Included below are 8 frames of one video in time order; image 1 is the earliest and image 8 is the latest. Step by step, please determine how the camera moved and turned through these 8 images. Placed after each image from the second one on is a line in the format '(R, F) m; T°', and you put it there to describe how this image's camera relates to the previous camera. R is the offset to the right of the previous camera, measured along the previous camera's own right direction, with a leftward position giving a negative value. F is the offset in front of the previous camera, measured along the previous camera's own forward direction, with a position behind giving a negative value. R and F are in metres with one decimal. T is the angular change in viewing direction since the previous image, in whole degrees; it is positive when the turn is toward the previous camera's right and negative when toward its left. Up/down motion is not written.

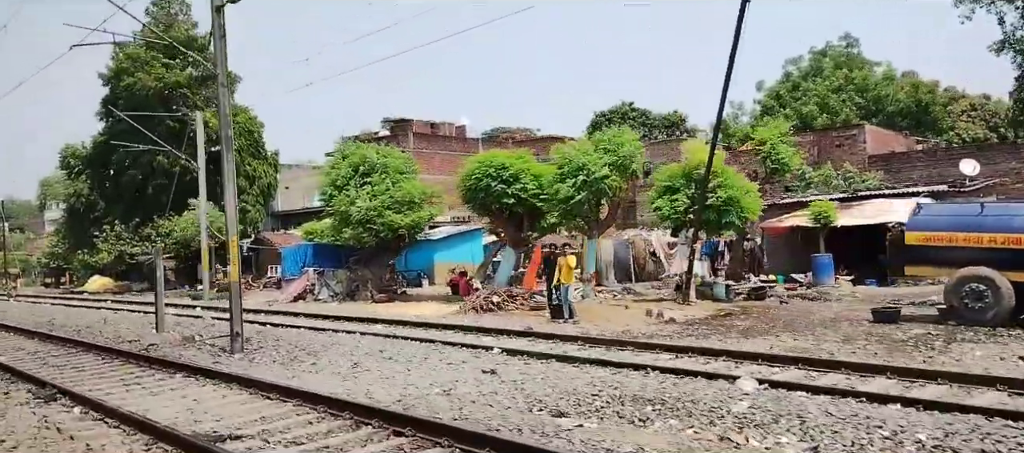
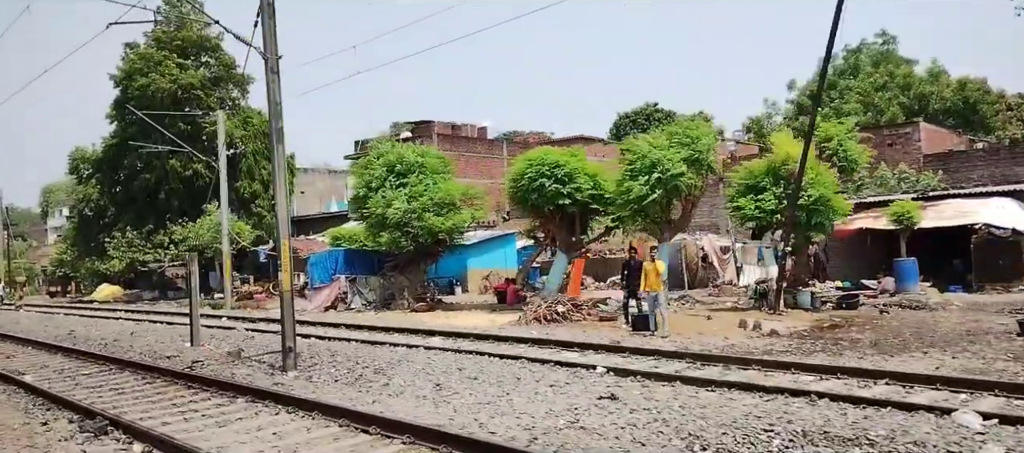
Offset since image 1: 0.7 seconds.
(-1.5, +1.9) m; 0°
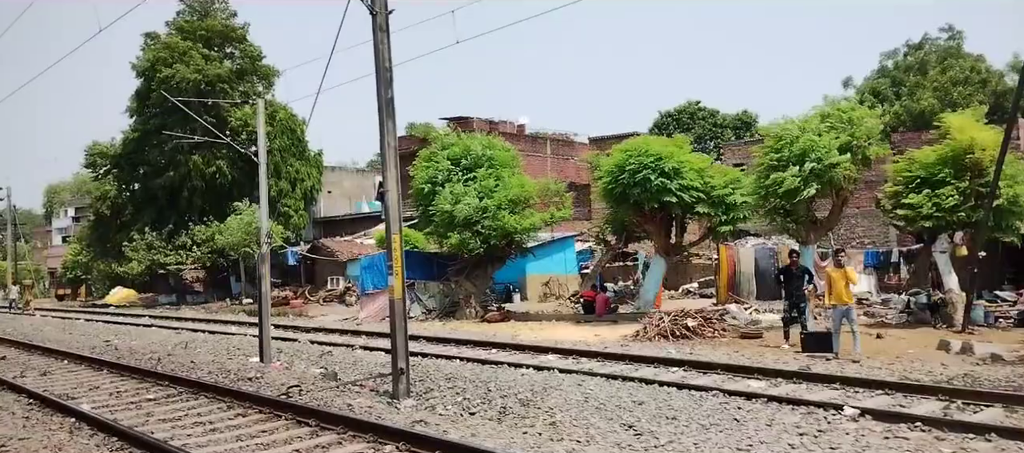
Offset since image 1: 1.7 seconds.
(-2.4, +2.9) m; 0°
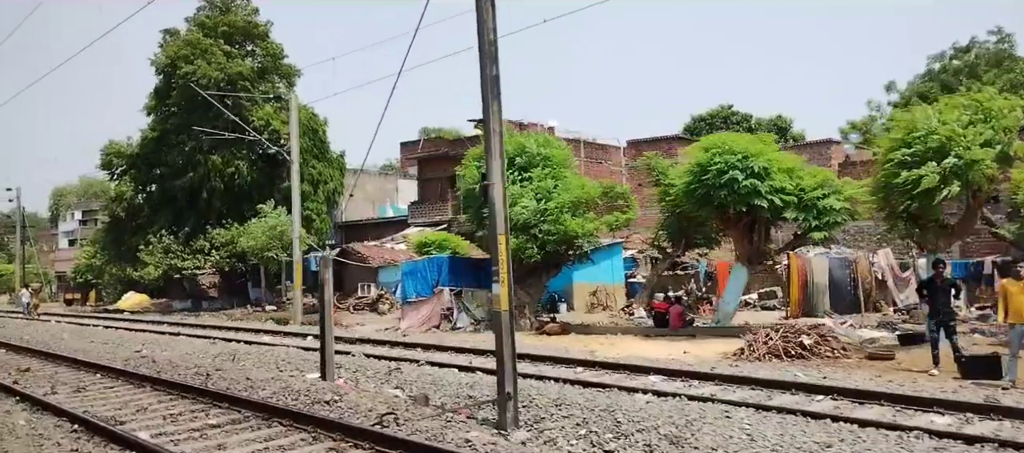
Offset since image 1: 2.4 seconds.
(-1.6, +1.9) m; 0°
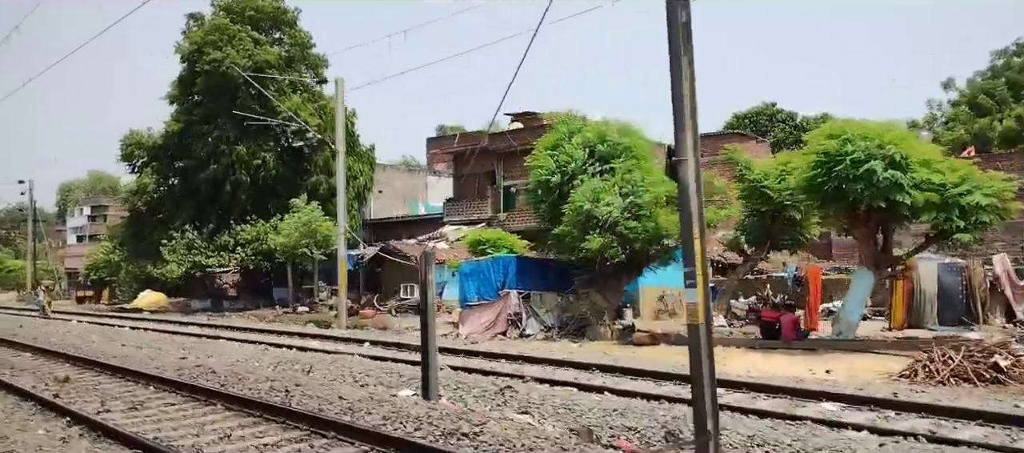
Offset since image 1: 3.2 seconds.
(-2.0, +2.4) m; 0°
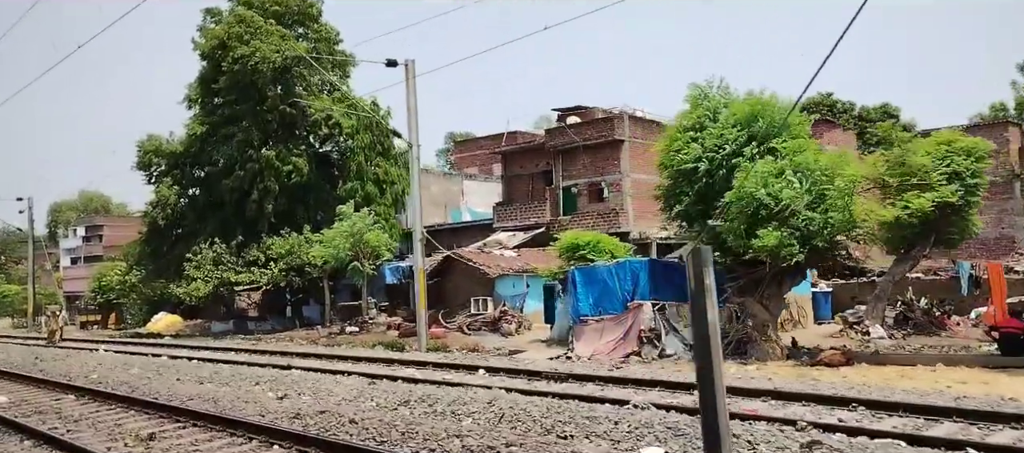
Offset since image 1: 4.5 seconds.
(-3.4, +4.2) m; +1°
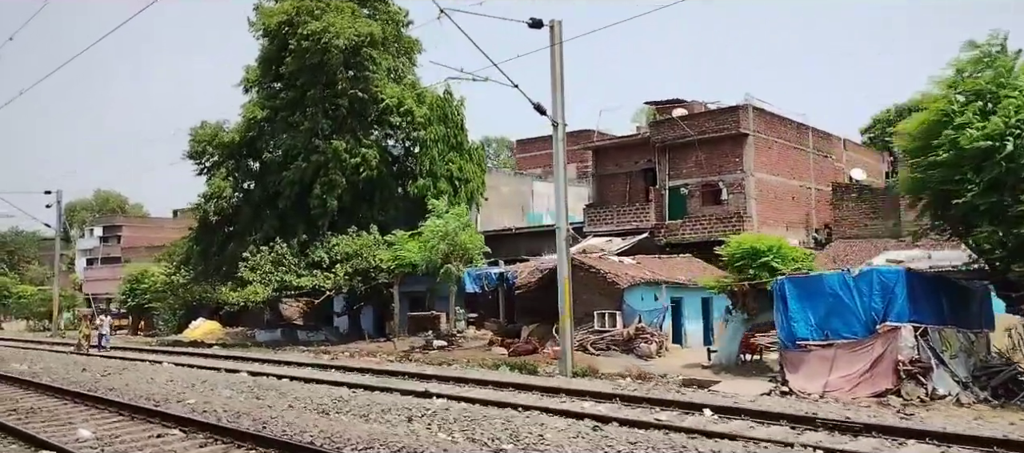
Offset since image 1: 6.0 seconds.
(-3.9, +4.7) m; 0°
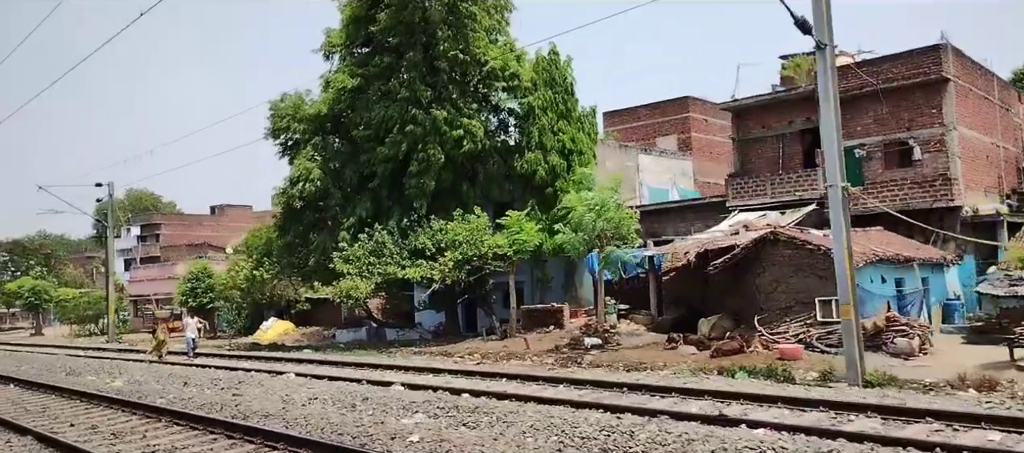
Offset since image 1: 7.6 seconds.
(-4.4, +5.4) m; -1°
